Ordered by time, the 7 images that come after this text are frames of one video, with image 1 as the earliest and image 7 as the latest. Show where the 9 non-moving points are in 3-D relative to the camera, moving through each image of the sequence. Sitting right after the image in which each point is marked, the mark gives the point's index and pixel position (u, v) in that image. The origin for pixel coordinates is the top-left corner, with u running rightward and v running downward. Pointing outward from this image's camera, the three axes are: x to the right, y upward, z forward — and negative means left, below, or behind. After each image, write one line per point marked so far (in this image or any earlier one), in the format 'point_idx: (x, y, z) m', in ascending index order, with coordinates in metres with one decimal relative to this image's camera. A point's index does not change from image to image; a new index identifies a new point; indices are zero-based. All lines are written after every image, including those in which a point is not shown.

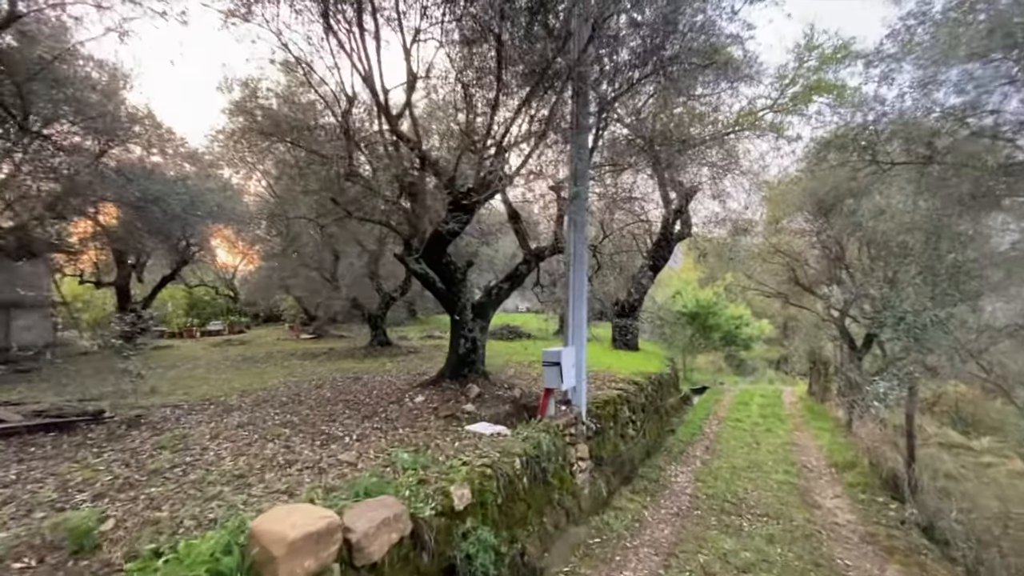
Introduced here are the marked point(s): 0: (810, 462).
0: (+5.3, -3.1, +8.6) m
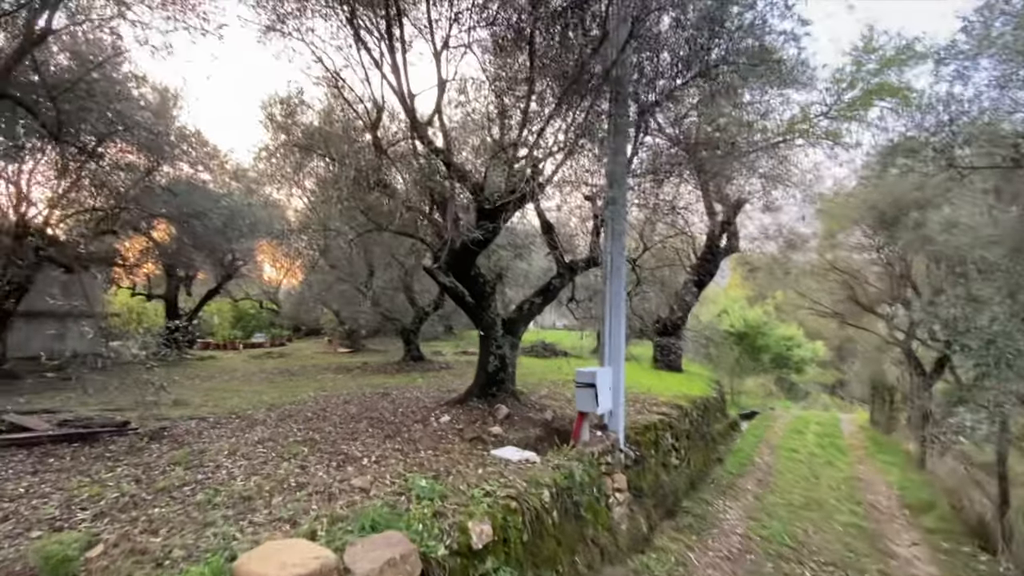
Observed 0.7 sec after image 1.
0: (+5.9, -3.4, +7.7) m
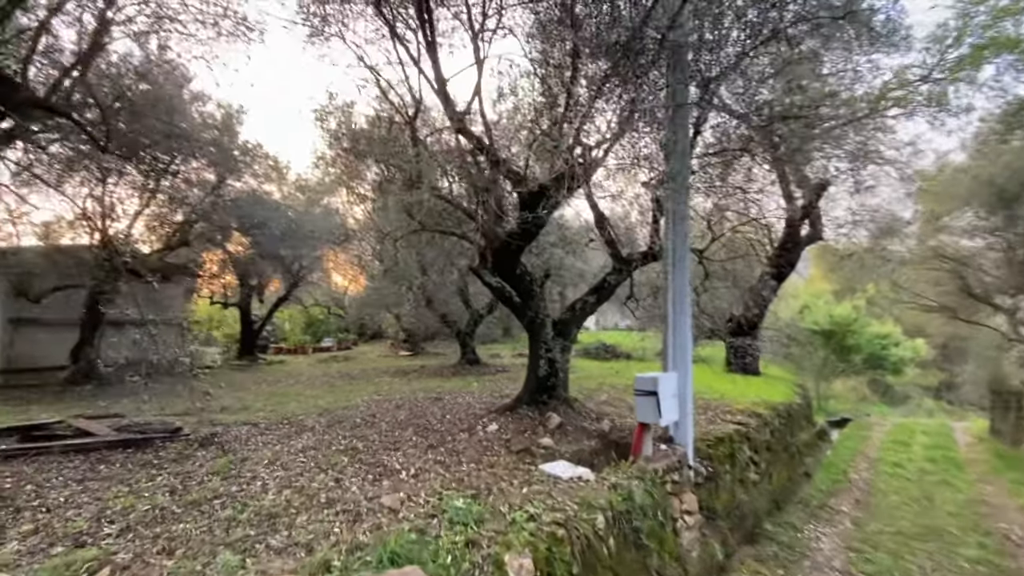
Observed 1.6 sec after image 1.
0: (+6.7, -3.2, +6.4) m
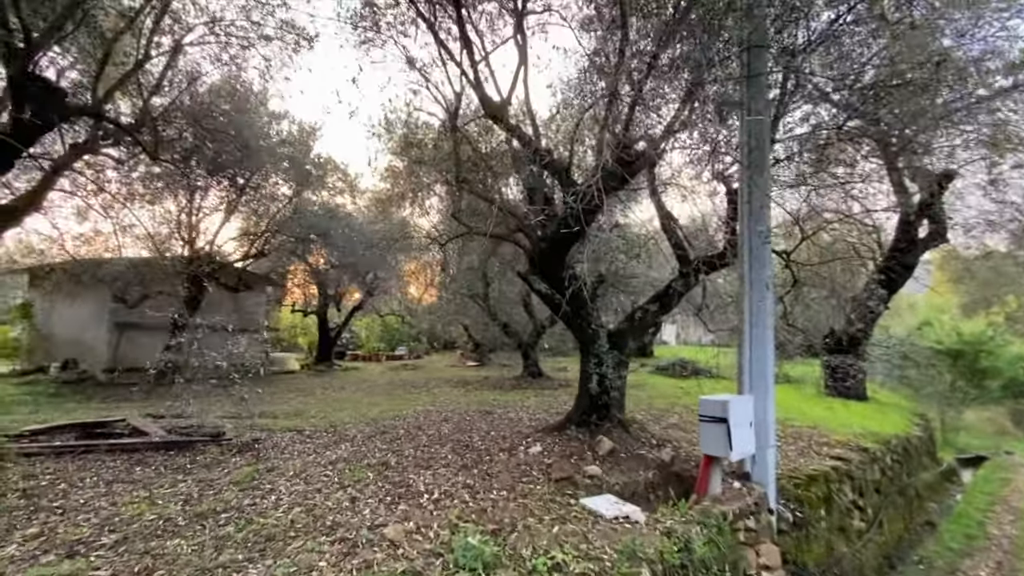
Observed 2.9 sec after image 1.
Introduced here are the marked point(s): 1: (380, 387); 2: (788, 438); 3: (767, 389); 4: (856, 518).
0: (+7.2, -3.3, +4.7) m
1: (-3.2, -2.4, +11.6) m
2: (+3.7, -2.0, +6.5) m
3: (+2.4, -0.9, +4.4) m
4: (+3.8, -2.5, +5.3) m
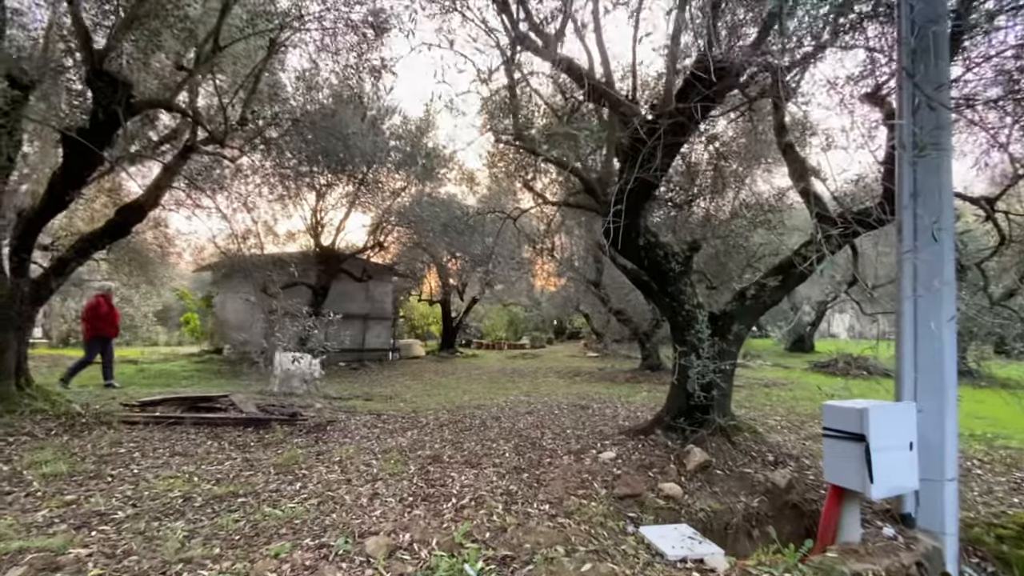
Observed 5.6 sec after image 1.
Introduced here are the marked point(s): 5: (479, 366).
0: (+7.5, -3.0, +1.9) m
1: (-0.6, -2.1, +11.5) m
2: (+4.6, -1.7, +4.6) m
3: (+2.7, -0.7, +3.0) m
4: (+4.4, -2.2, +3.4) m
5: (-0.9, -2.3, +14.0) m
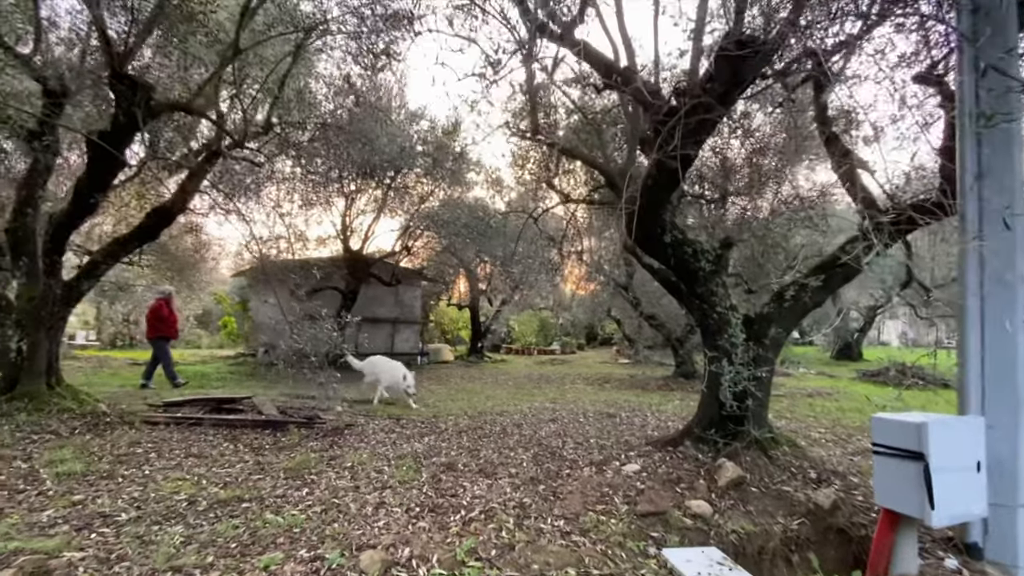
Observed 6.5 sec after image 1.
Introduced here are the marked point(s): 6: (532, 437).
0: (+7.4, -3.0, +1.1) m
1: (+0.1, -2.2, +11.3) m
2: (+4.8, -1.7, +4.0) m
3: (+2.7, -0.7, +2.6) m
4: (+4.4, -2.2, +2.9) m
5: (-0.1, -2.4, +13.8) m
6: (+0.2, -1.6, +5.0) m
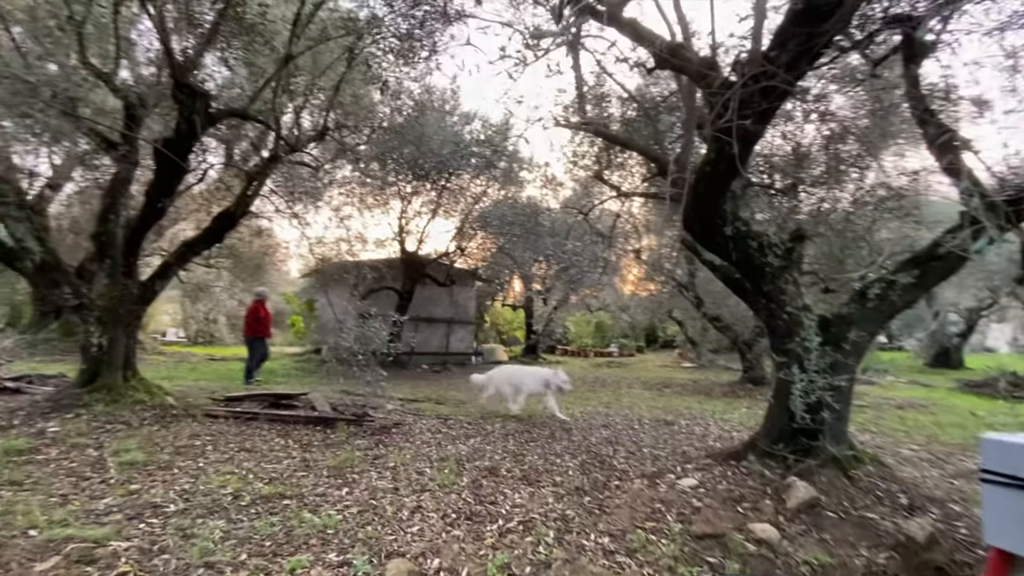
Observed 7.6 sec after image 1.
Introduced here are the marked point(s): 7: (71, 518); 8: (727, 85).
0: (+7.4, -2.9, 0.0) m
1: (+1.3, -2.2, +11.0) m
2: (+5.1, -1.7, +3.3) m
3: (+2.9, -0.6, +2.1) m
4: (+4.6, -2.2, +2.2) m
5: (+1.4, -2.4, +13.6) m
6: (+0.7, -1.6, +4.8) m
7: (-2.4, -1.3, +2.7) m
8: (+1.8, +1.7, +4.0) m
